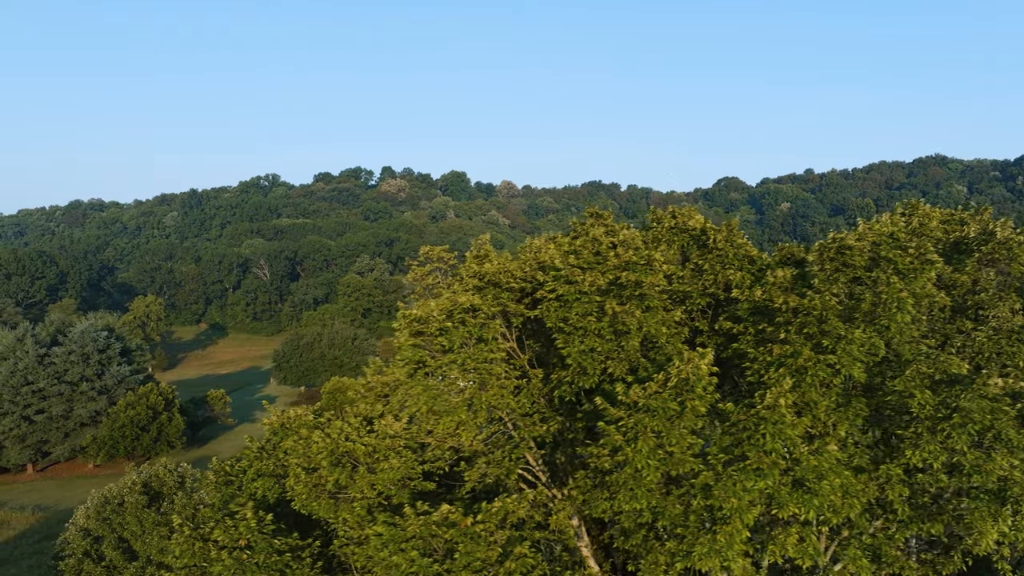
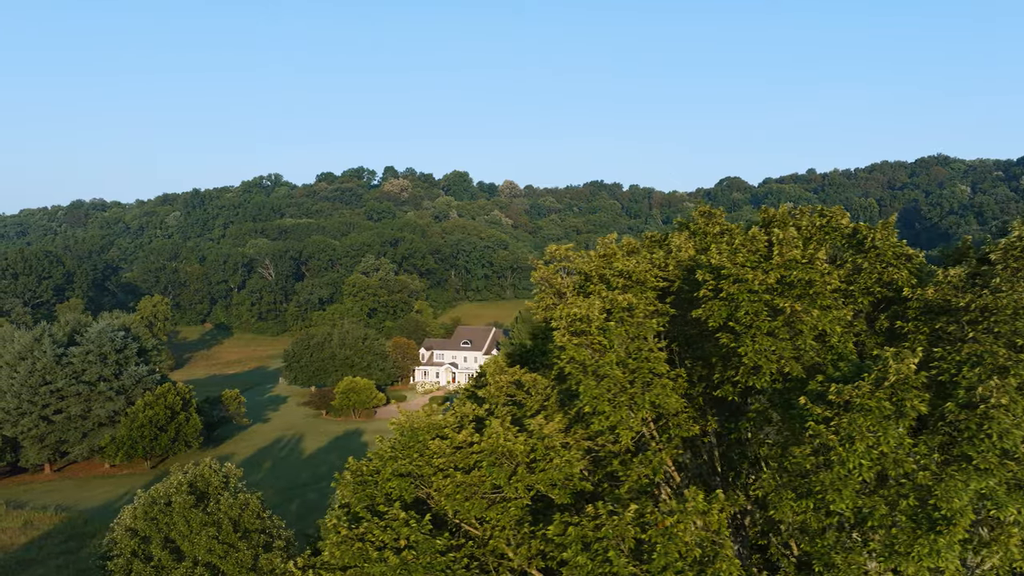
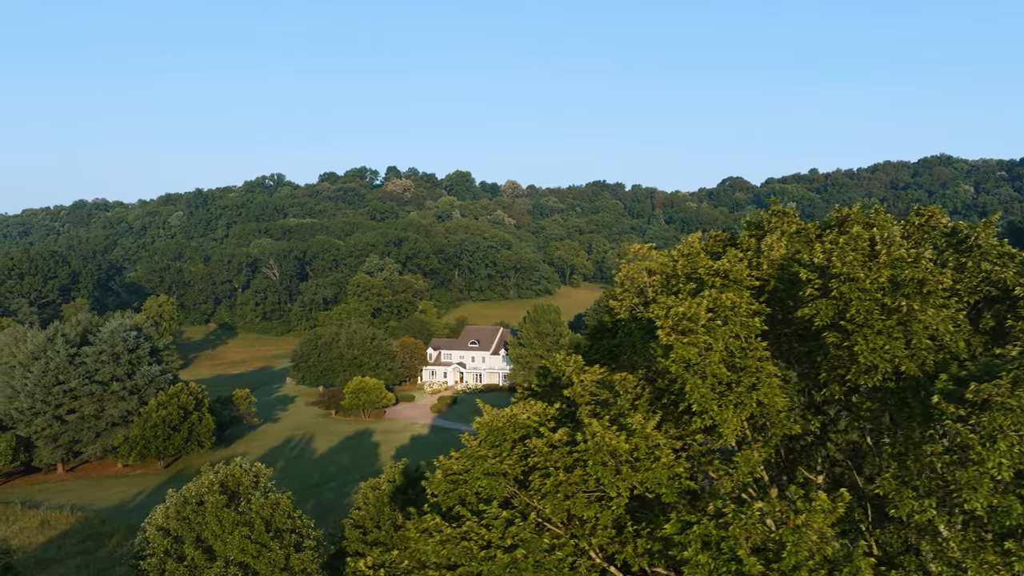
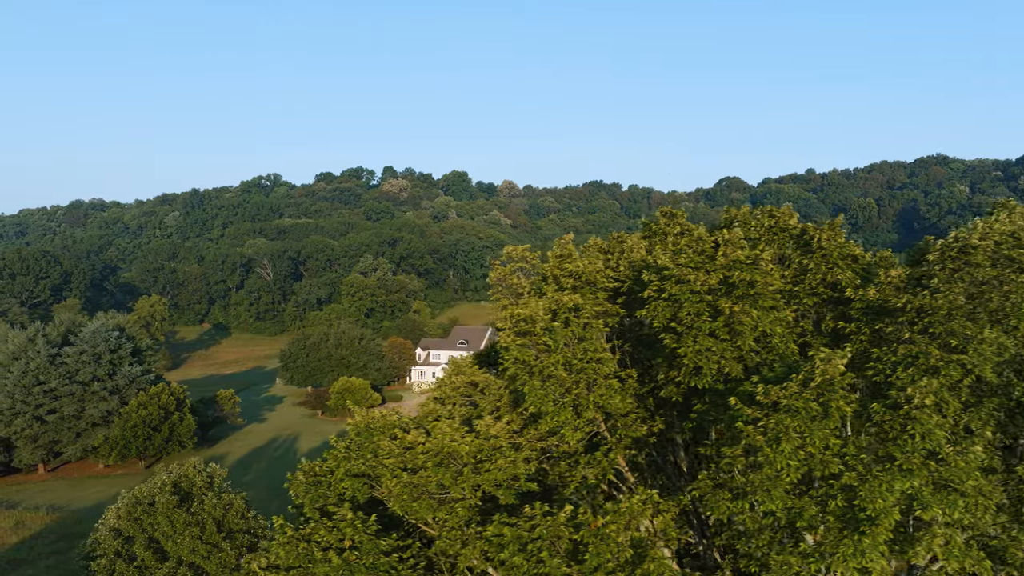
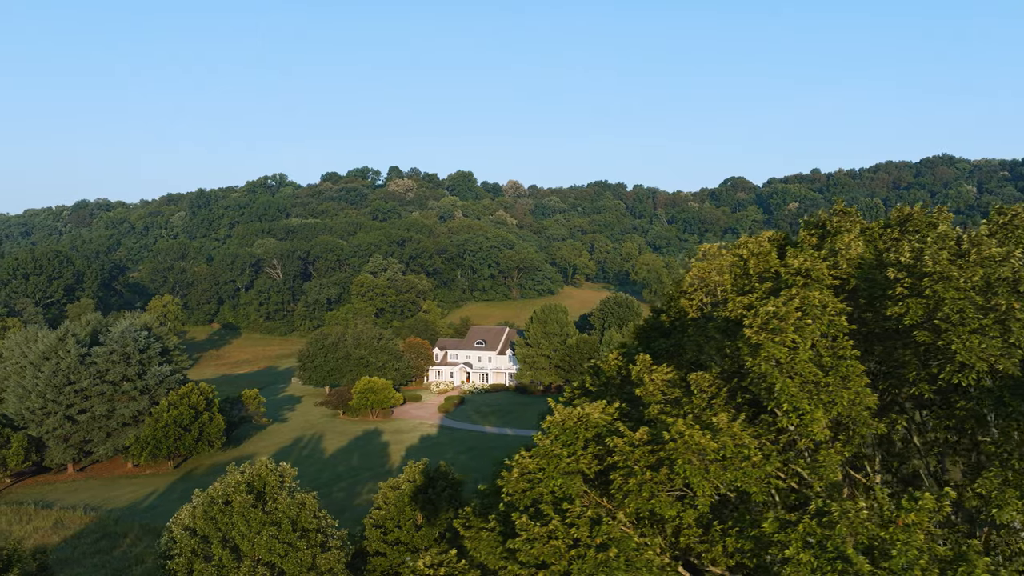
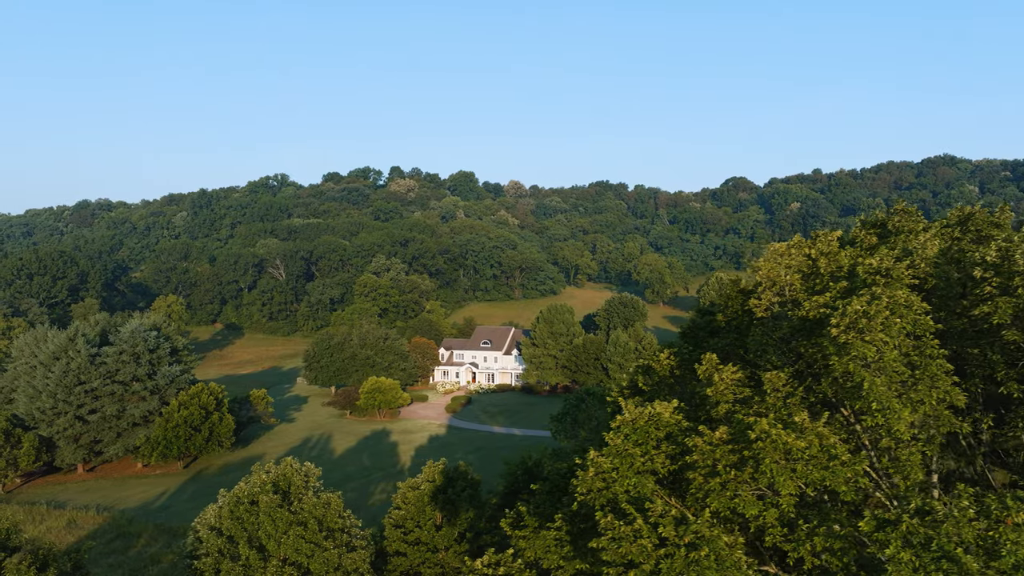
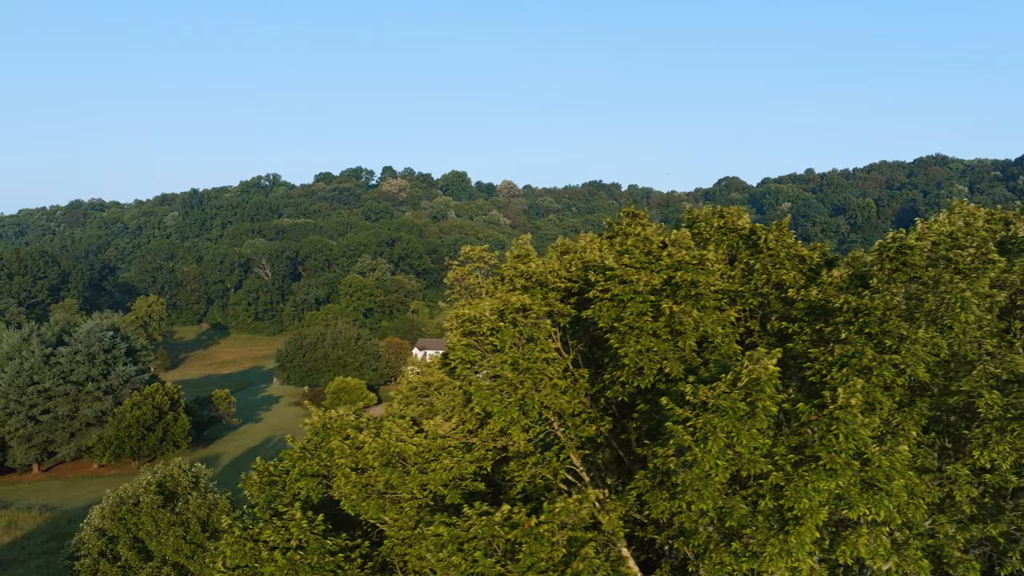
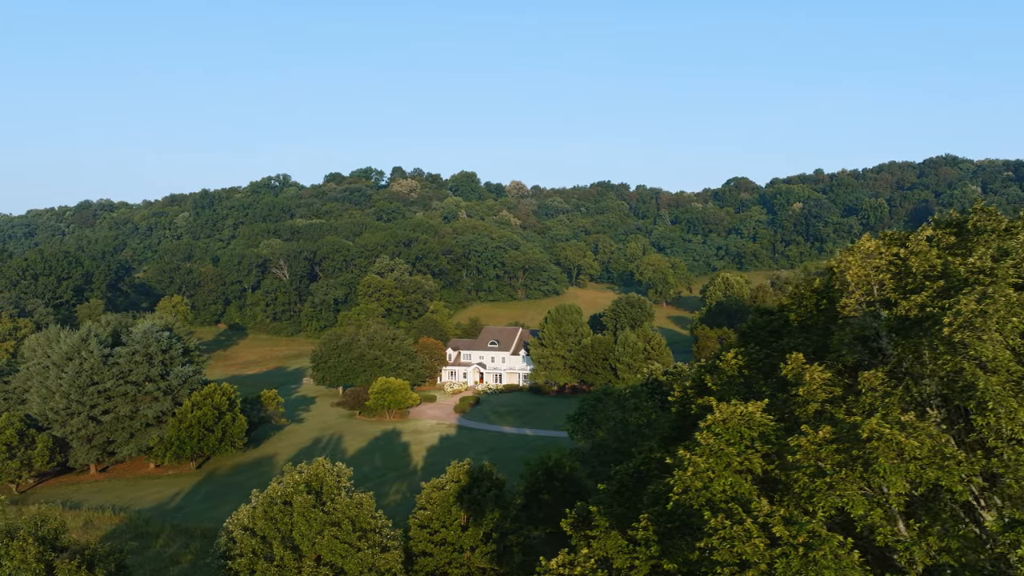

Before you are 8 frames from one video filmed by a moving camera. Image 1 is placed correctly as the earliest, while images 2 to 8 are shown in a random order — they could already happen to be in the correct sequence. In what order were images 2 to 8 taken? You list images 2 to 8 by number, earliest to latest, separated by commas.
7, 4, 2, 3, 5, 6, 8
